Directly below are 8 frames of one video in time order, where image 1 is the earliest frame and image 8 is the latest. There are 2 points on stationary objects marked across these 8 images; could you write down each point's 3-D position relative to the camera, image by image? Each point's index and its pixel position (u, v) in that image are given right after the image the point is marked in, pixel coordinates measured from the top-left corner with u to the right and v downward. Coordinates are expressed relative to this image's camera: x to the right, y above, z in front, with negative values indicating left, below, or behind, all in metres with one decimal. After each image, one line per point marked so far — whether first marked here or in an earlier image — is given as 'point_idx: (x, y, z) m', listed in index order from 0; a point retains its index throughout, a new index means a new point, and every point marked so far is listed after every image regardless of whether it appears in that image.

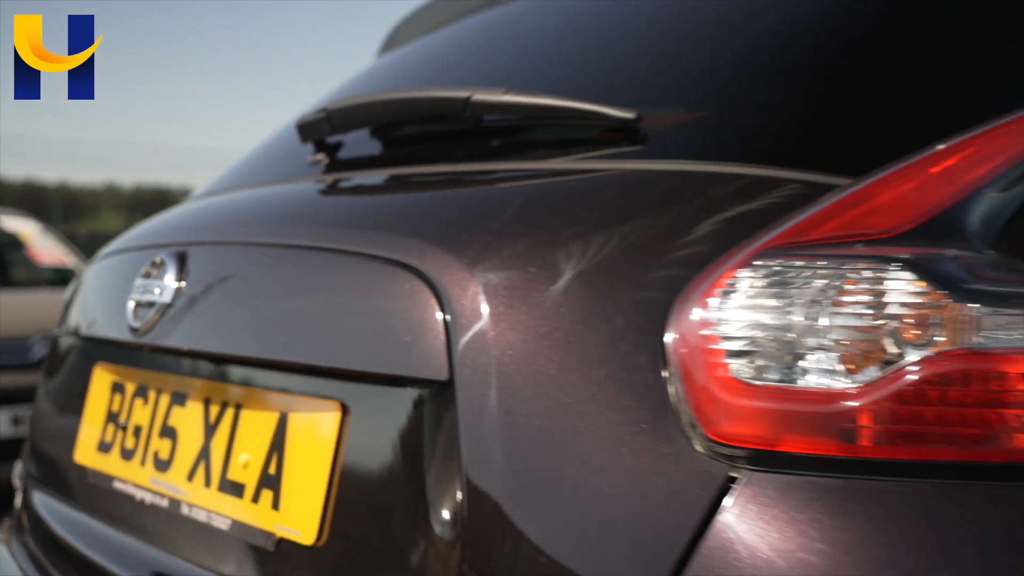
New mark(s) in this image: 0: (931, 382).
0: (+0.2, 0.0, +0.7) m
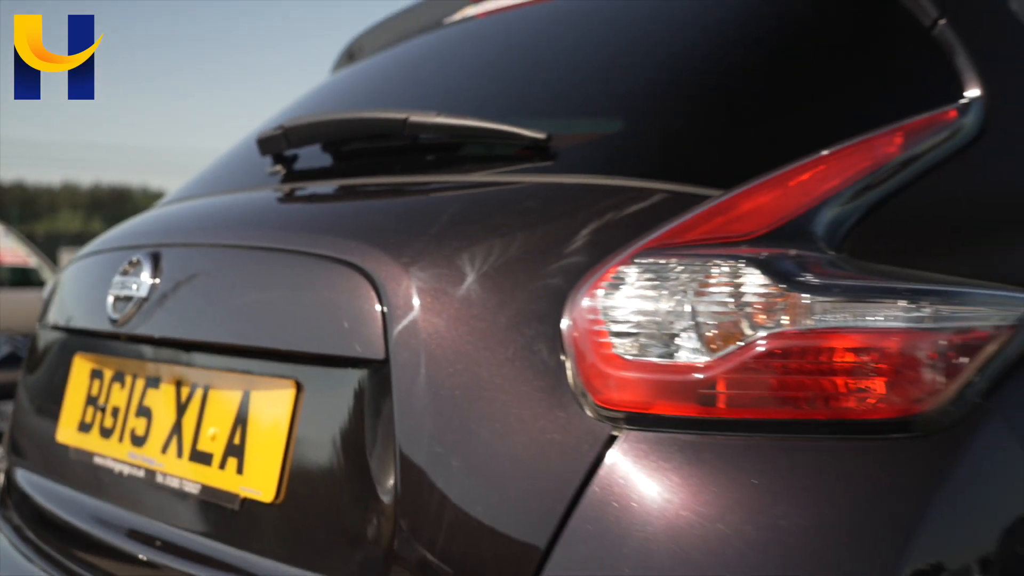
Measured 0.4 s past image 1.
0: (+0.2, 0.0, +0.8) m
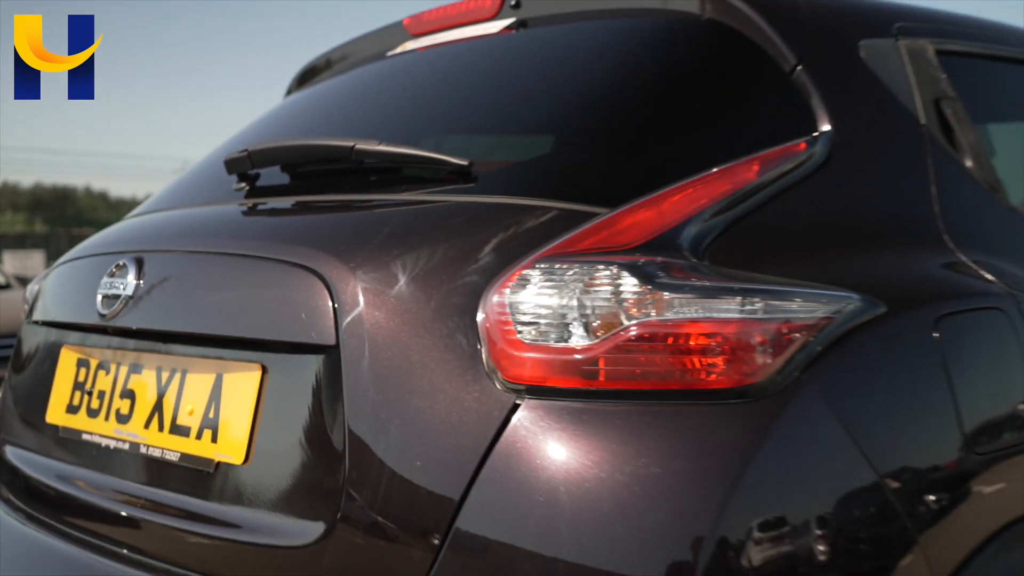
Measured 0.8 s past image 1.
0: (+0.1, 0.0, +1.1) m
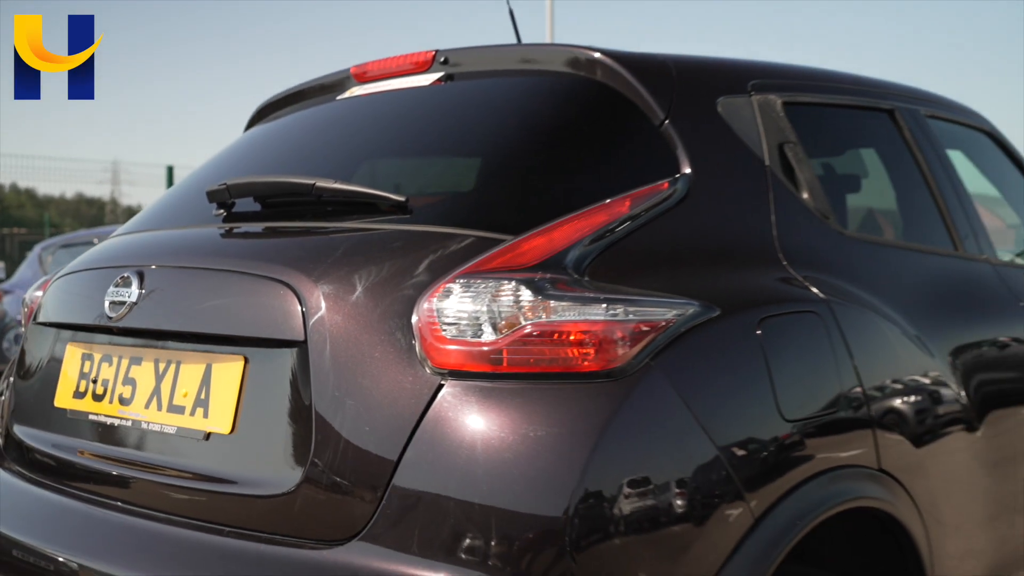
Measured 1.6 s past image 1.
0: (0.0, -0.1, +1.4) m
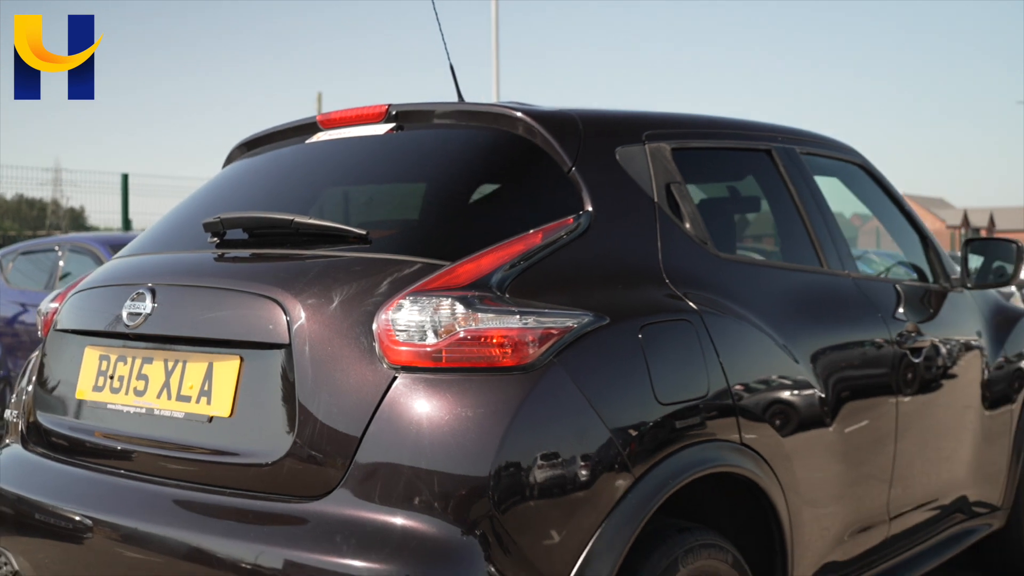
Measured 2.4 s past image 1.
0: (-0.1, -0.1, +1.9) m
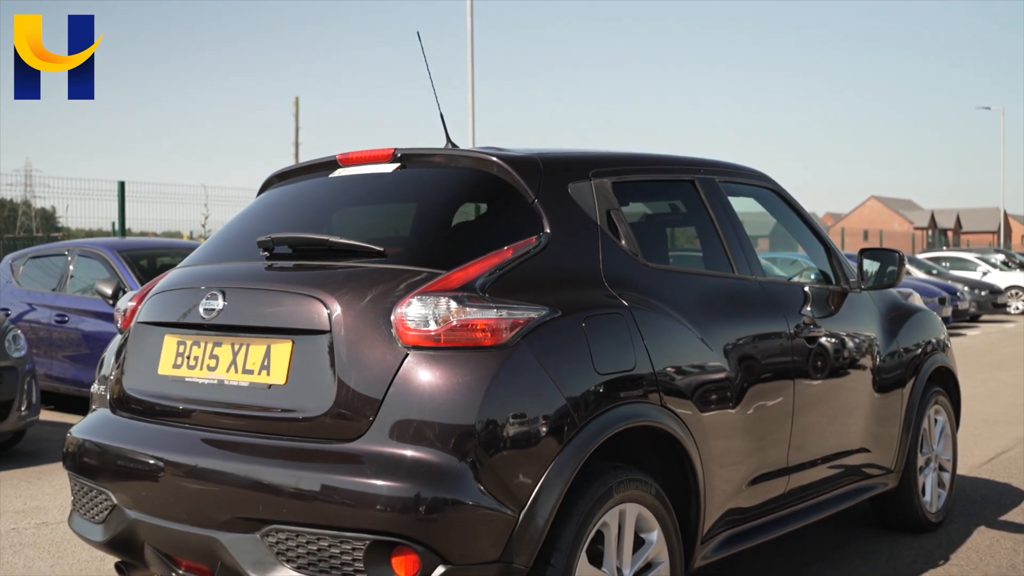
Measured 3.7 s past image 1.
0: (-0.1, -0.1, +2.6) m
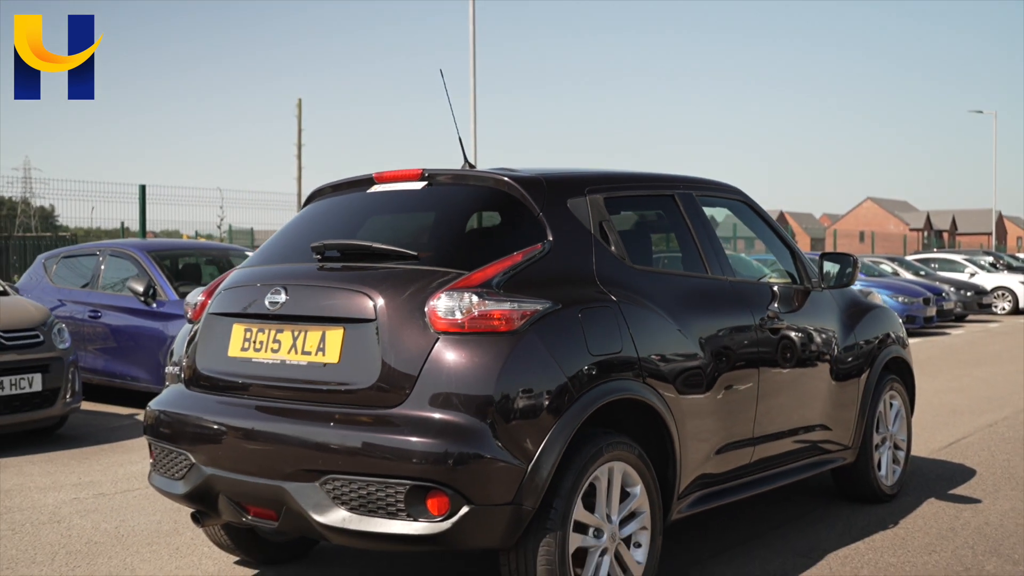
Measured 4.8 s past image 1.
0: (-0.1, -0.1, +3.2) m
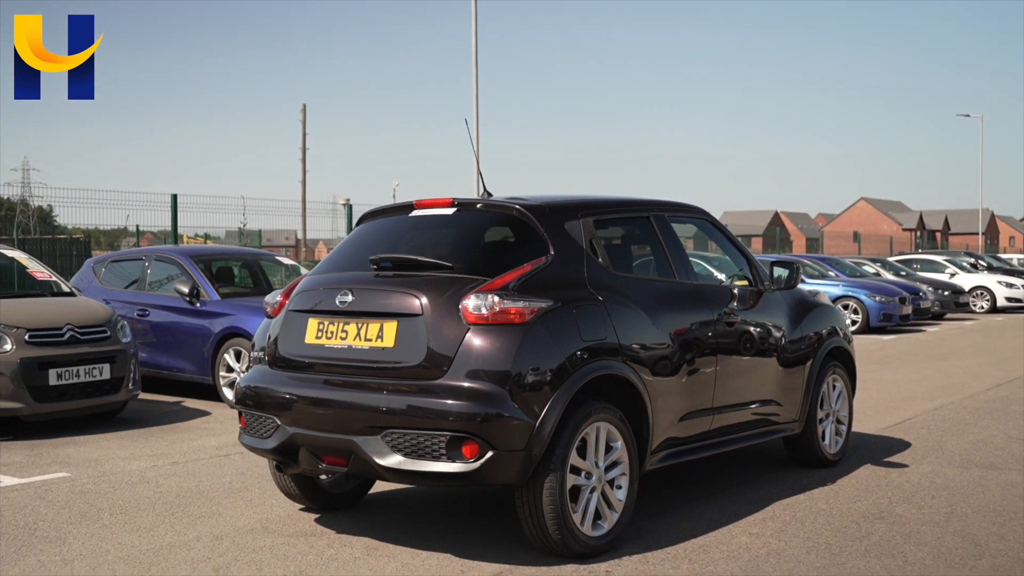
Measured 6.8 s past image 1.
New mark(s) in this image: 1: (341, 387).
0: (0.0, -0.1, +4.4) m
1: (-0.6, -0.4, +4.5) m
